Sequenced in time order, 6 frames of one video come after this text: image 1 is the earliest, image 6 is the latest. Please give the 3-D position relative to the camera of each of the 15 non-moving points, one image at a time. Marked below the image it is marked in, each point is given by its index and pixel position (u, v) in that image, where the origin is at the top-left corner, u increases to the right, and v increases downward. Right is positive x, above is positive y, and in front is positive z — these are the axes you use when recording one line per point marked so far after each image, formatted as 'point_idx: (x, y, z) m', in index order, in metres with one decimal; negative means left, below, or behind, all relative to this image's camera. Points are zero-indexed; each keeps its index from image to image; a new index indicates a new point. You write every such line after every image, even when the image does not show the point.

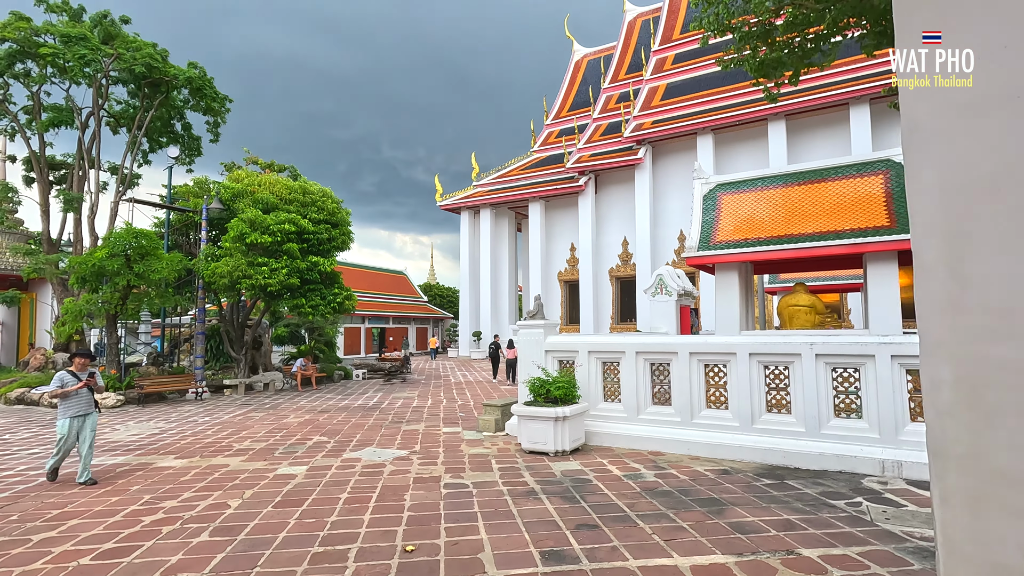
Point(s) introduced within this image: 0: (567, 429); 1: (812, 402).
0: (+0.5, -1.4, +5.3) m
1: (+2.7, -1.0, +4.8) m
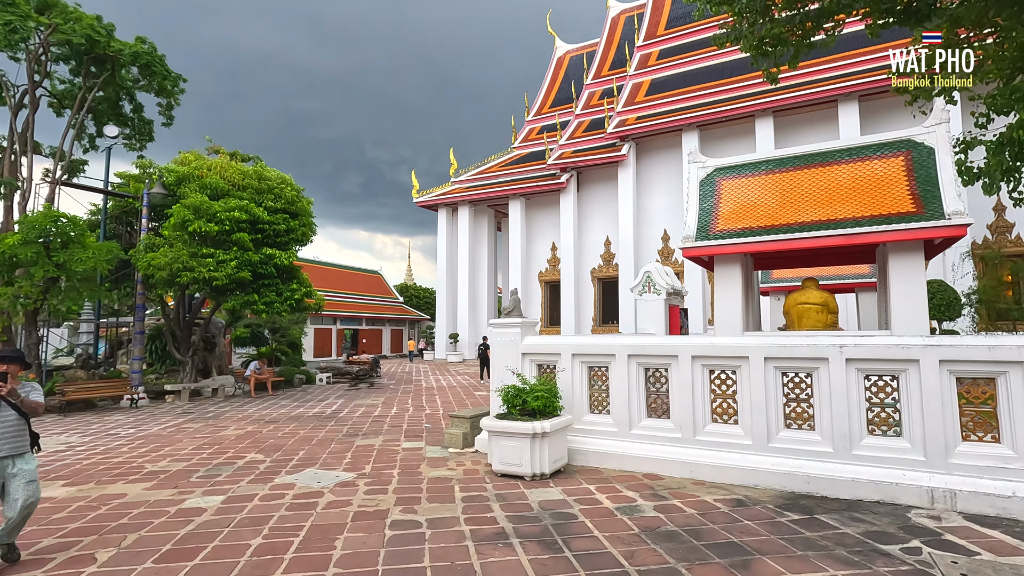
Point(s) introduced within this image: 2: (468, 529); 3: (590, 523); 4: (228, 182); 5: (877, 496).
0: (+0.3, -1.3, +4.5) m
1: (+2.4, -0.9, +4.0) m
2: (-0.3, -1.5, +3.4) m
3: (+0.5, -1.5, +3.4) m
4: (-5.2, +2.0, +9.9) m
5: (+2.5, -1.5, +3.8) m
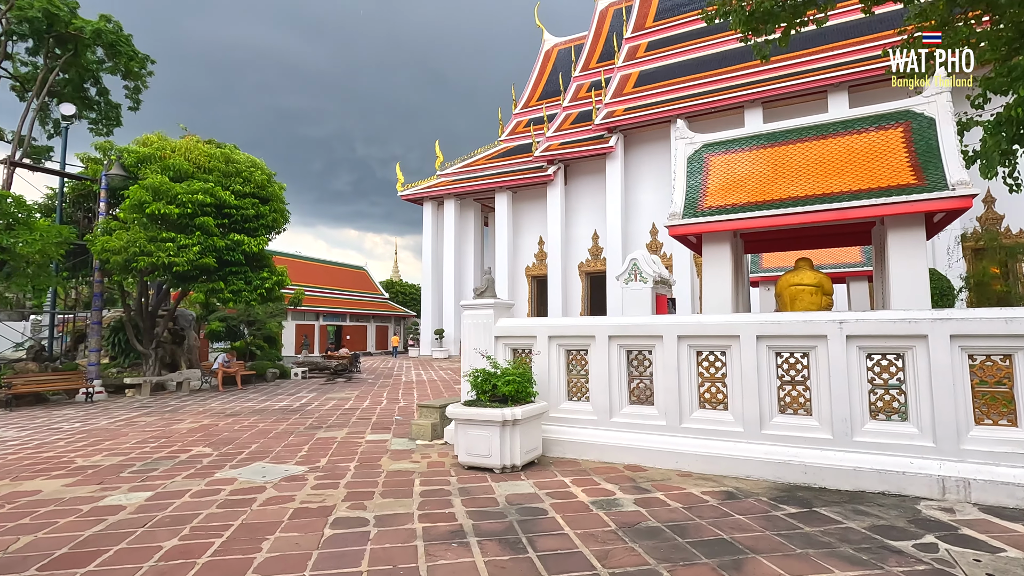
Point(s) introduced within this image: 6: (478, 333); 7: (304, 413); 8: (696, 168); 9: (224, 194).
0: (0.0, -1.1, +4.0) m
1: (+2.2, -0.7, +3.6) m
2: (-0.5, -1.3, +2.9) m
3: (+0.3, -1.3, +3.0) m
4: (-5.6, +2.2, +9.4) m
5: (+2.3, -1.2, +3.4) m
6: (-0.3, -0.4, +5.0) m
7: (-2.7, -1.6, +7.1) m
8: (+2.2, +1.4, +6.3) m
9: (-4.9, +1.6, +9.2) m
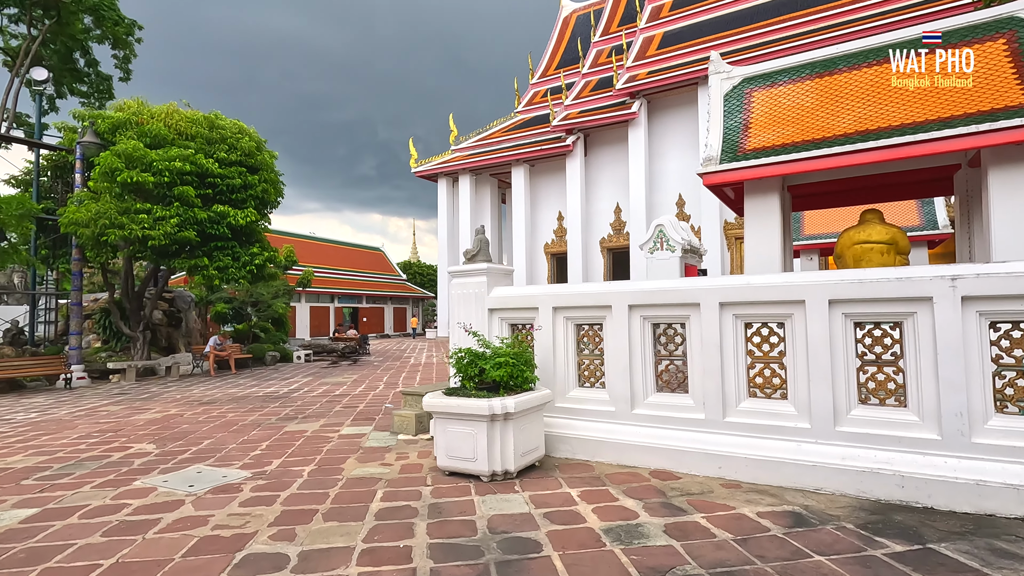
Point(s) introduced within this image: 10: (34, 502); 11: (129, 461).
0: (0.0, -0.9, +3.1) m
1: (+2.1, -0.5, +2.6) m
2: (-0.6, -1.1, +2.1) m
3: (+0.2, -1.1, +2.1) m
4: (-5.4, +2.5, +8.6) m
5: (+2.2, -1.0, +2.4) m
6: (-0.3, -0.1, +4.1) m
7: (-2.6, -1.3, +6.3) m
8: (+2.2, +1.8, +5.2) m
9: (-4.7, +2.0, +8.4) m
10: (-2.6, -1.2, +3.0) m
11: (-2.7, -1.2, +3.8) m
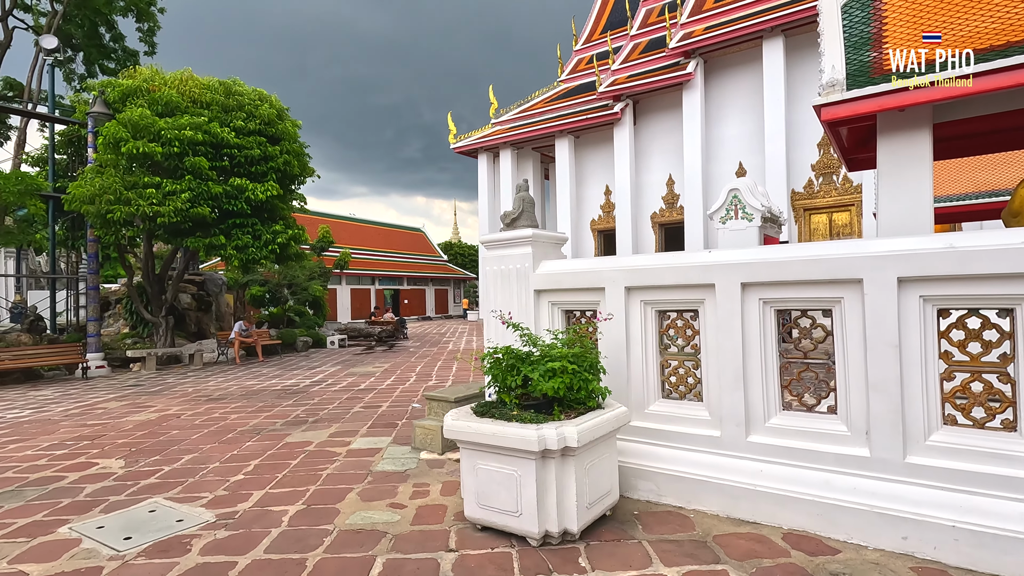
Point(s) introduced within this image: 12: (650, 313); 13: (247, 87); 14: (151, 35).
0: (+0.2, -0.7, +2.1) m
1: (+2.3, -0.4, +1.4) m
2: (-0.4, -1.0, +1.1) m
3: (+0.3, -1.0, +1.1) m
4: (-4.8, +2.8, +7.9) m
5: (+2.4, -0.9, +1.2) m
6: (0.0, 0.0, +3.0) m
7: (-2.1, -1.1, +5.5) m
8: (+2.5, +2.0, +3.9) m
9: (-4.1, +2.2, +7.6) m
10: (-2.4, -1.1, +2.2) m
11: (-2.4, -1.1, +3.0) m
12: (+0.7, -0.1, +2.6) m
13: (-4.2, +3.2, +8.5) m
14: (-8.0, +5.6, +12.0) m
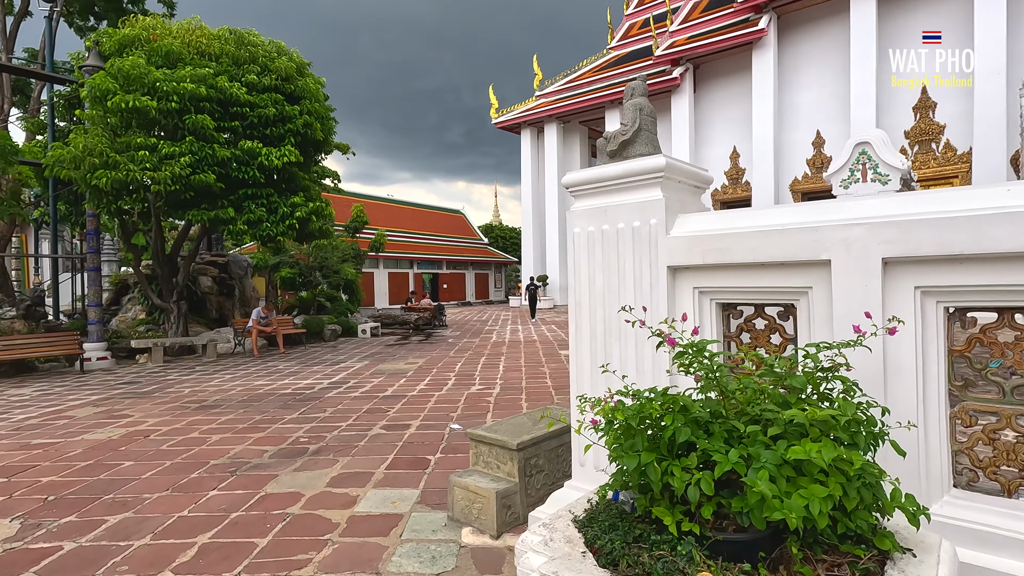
0: (+0.5, -0.7, +0.8) m
1: (+2.5, -0.3, -0.1) m
2: (-0.2, -1.0, -0.2) m
3: (+0.6, -1.0, -0.3) m
4: (-4.0, +3.0, +6.8) m
5: (+2.6, -0.9, -0.3) m
6: (+0.3, +0.1, +1.7) m
7: (-1.6, -1.0, +4.3) m
8: (+3.0, +2.1, +2.4) m
9: (-3.4, +2.4, +6.5) m
10: (-2.1, -1.0, +1.0) m
11: (-2.0, -1.0, +1.8) m
12: (+1.0, 0.0, +1.2) m
13: (-3.4, +3.4, +7.4) m
14: (-6.9, +6.0, +11.0) m
